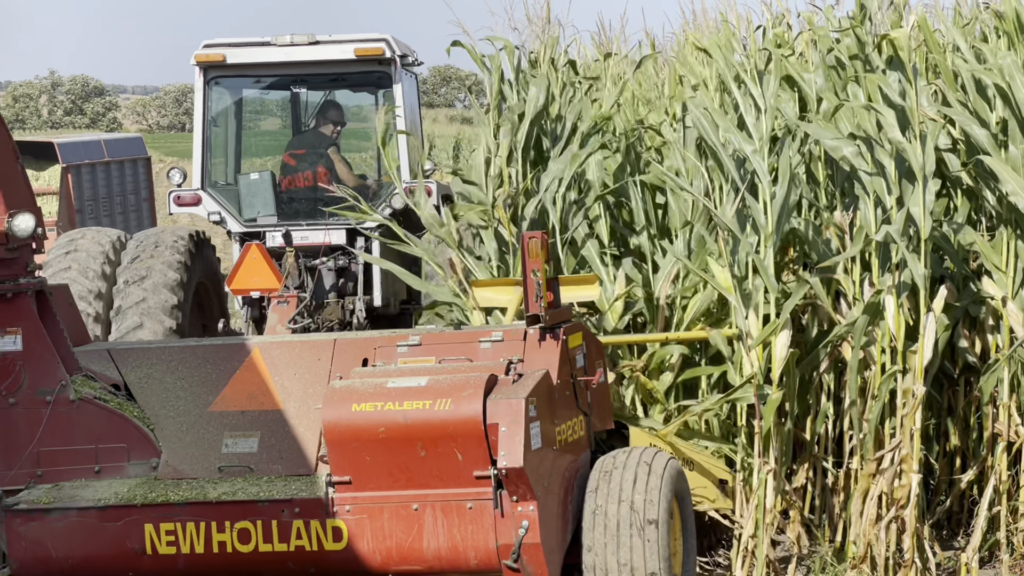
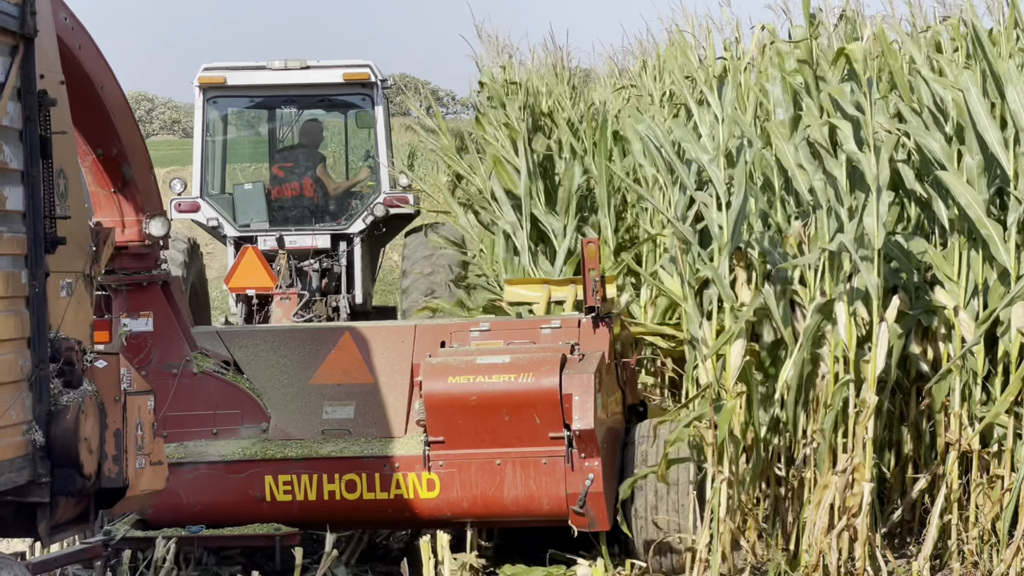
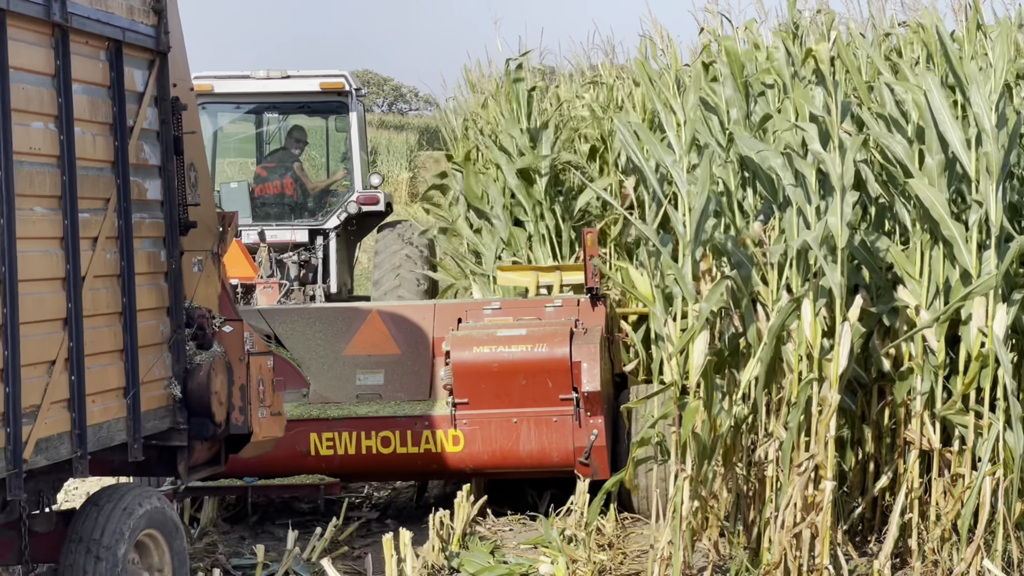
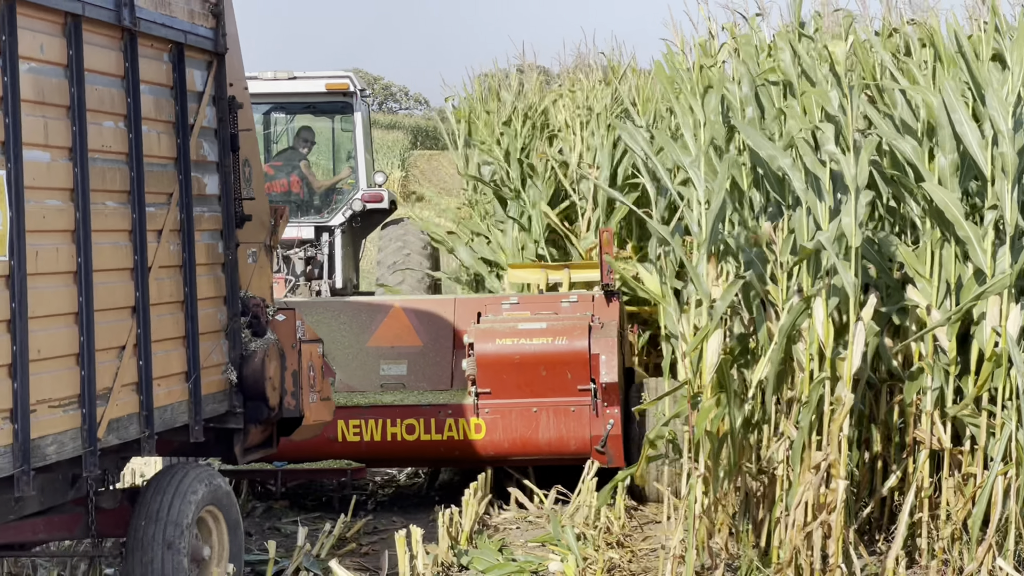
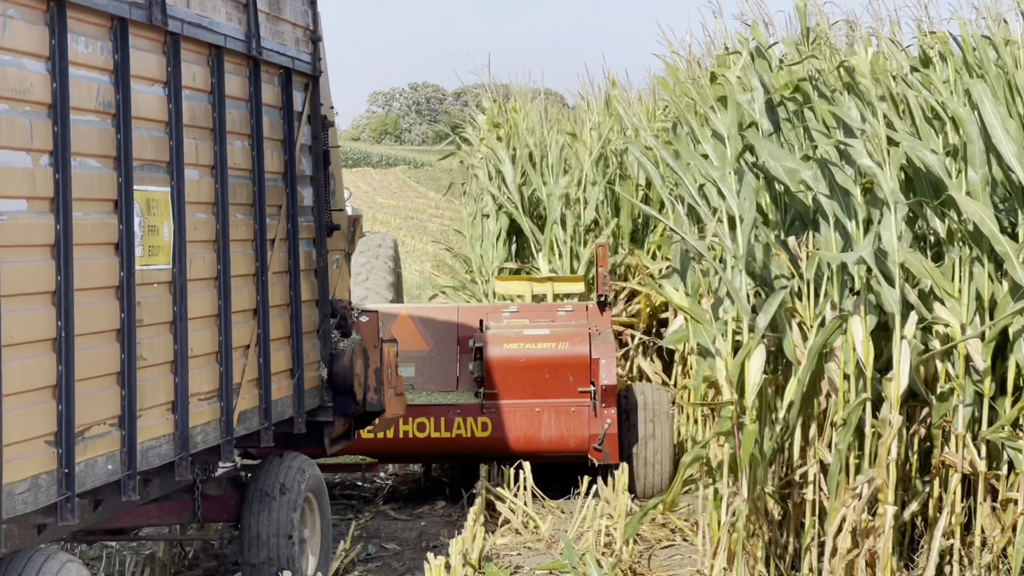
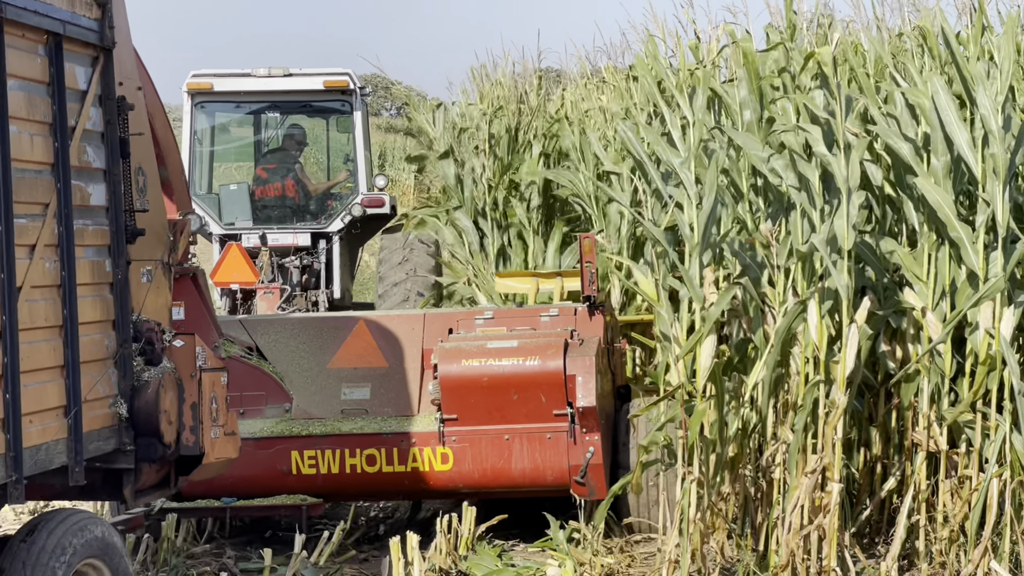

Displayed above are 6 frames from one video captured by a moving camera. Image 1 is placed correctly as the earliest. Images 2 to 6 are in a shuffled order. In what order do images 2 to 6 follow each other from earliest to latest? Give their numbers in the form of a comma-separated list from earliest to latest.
2, 6, 3, 4, 5
